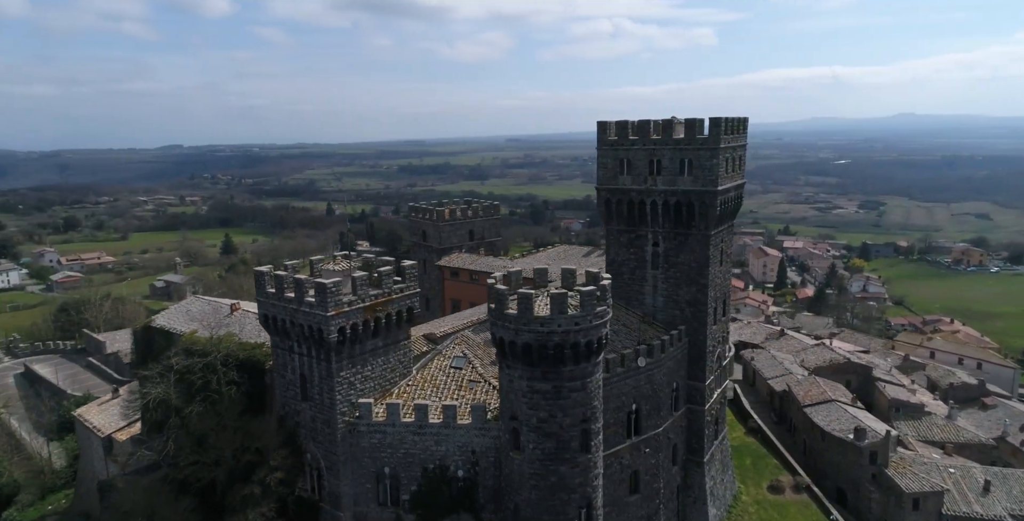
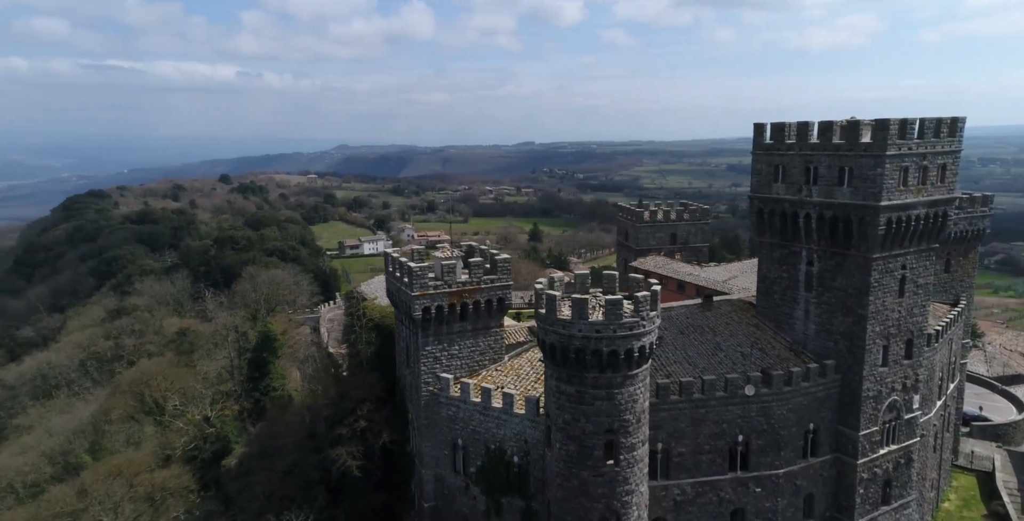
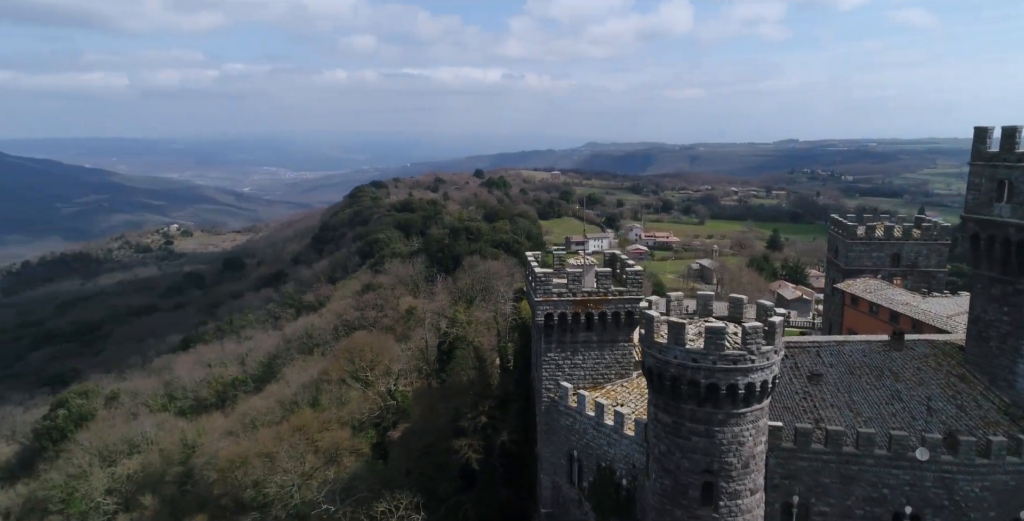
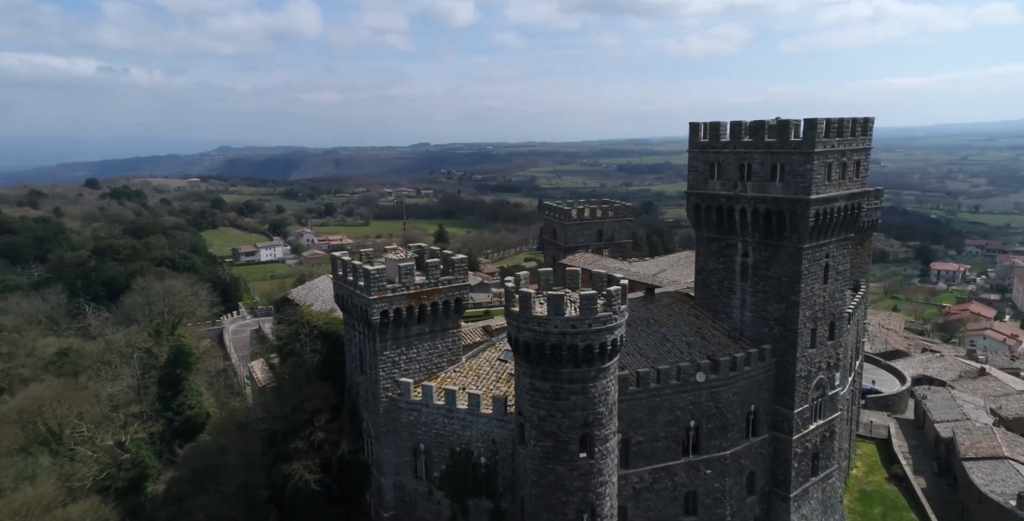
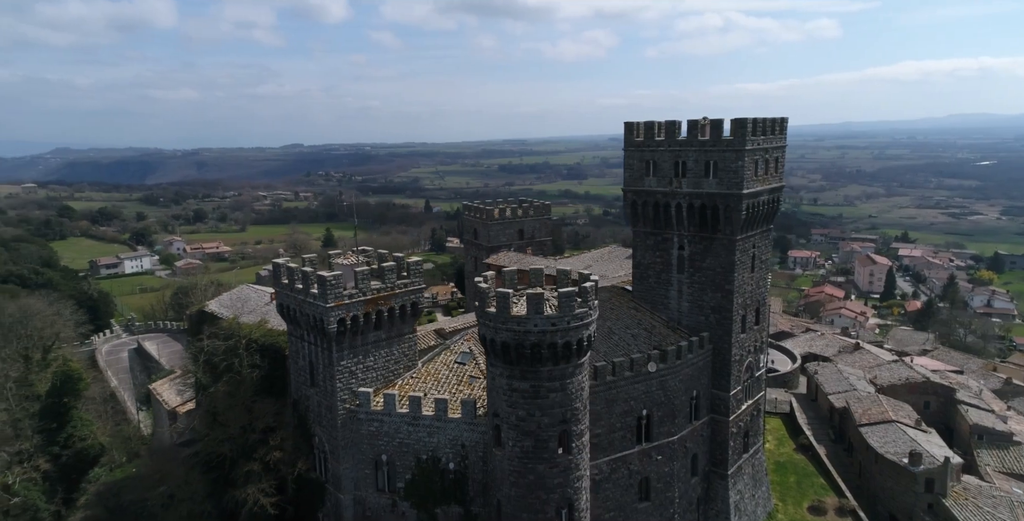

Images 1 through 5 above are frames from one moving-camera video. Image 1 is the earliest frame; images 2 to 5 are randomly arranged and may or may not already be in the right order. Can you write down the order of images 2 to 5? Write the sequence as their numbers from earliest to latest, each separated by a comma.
5, 4, 2, 3
